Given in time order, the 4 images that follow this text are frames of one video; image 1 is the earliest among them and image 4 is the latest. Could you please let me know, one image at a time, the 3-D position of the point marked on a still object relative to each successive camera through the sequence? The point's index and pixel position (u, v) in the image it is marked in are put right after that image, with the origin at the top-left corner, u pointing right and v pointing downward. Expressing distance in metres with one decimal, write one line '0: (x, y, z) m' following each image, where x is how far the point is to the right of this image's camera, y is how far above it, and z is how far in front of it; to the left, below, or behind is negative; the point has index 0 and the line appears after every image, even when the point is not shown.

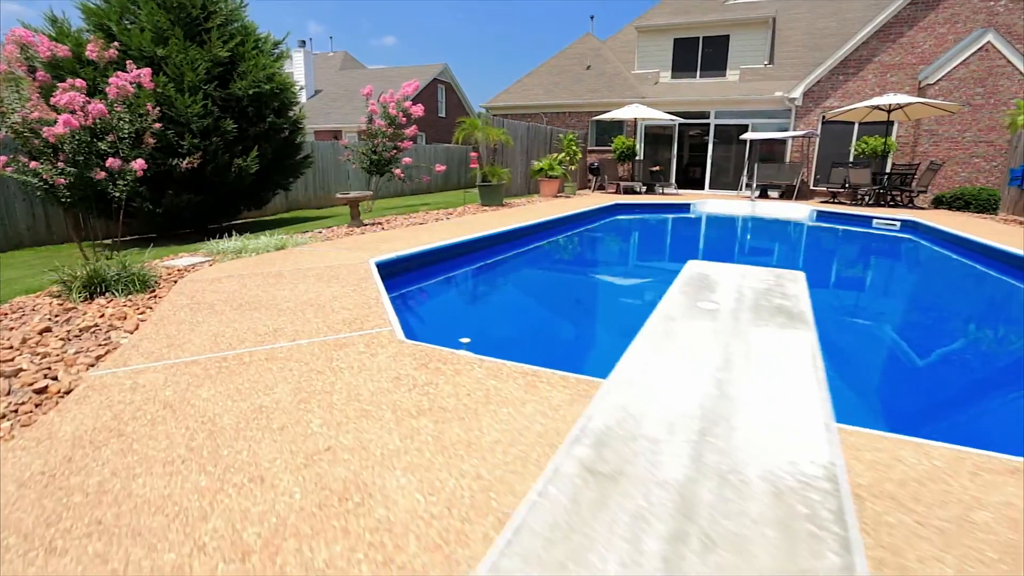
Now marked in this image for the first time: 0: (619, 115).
0: (+3.1, +5.2, +16.1) m
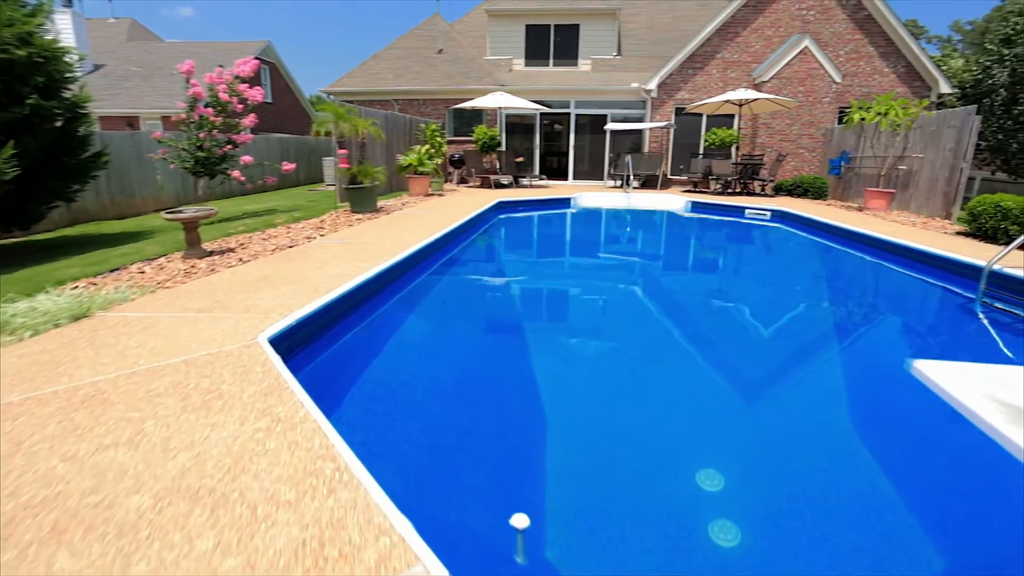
0: (-0.9, +5.2, +15.0) m
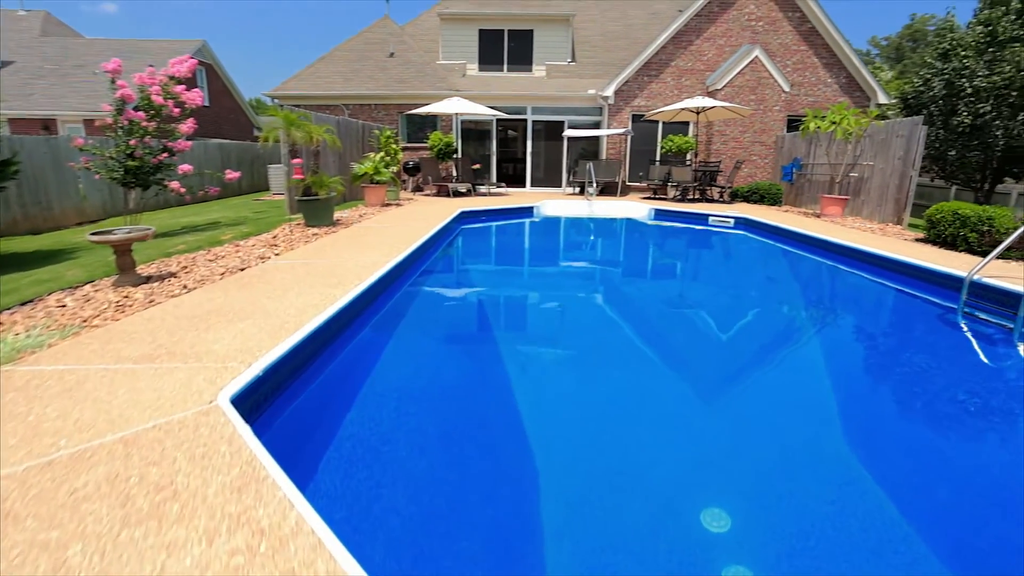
0: (-2.1, +4.9, +14.5) m
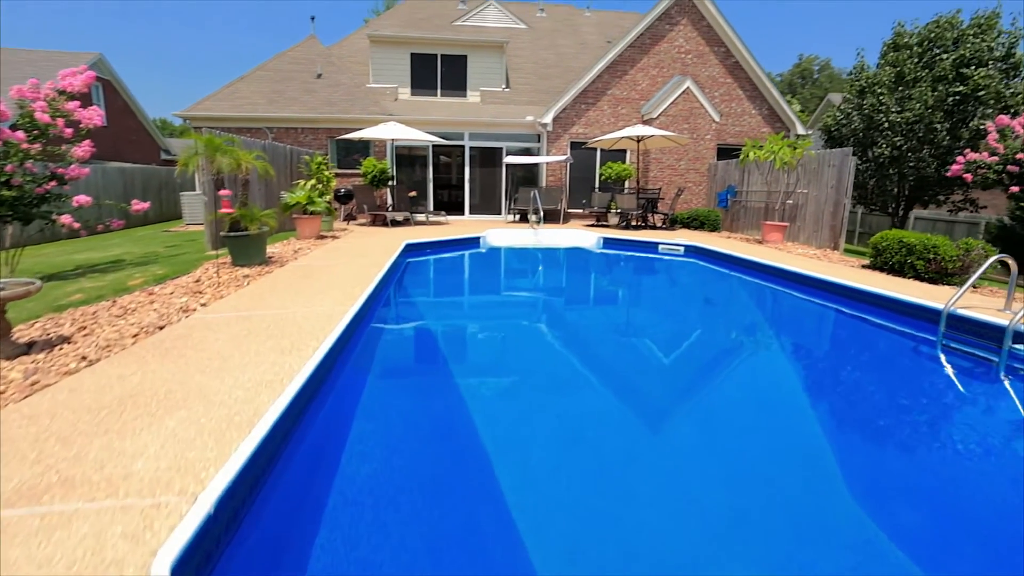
0: (-3.6, +4.0, +13.7) m
